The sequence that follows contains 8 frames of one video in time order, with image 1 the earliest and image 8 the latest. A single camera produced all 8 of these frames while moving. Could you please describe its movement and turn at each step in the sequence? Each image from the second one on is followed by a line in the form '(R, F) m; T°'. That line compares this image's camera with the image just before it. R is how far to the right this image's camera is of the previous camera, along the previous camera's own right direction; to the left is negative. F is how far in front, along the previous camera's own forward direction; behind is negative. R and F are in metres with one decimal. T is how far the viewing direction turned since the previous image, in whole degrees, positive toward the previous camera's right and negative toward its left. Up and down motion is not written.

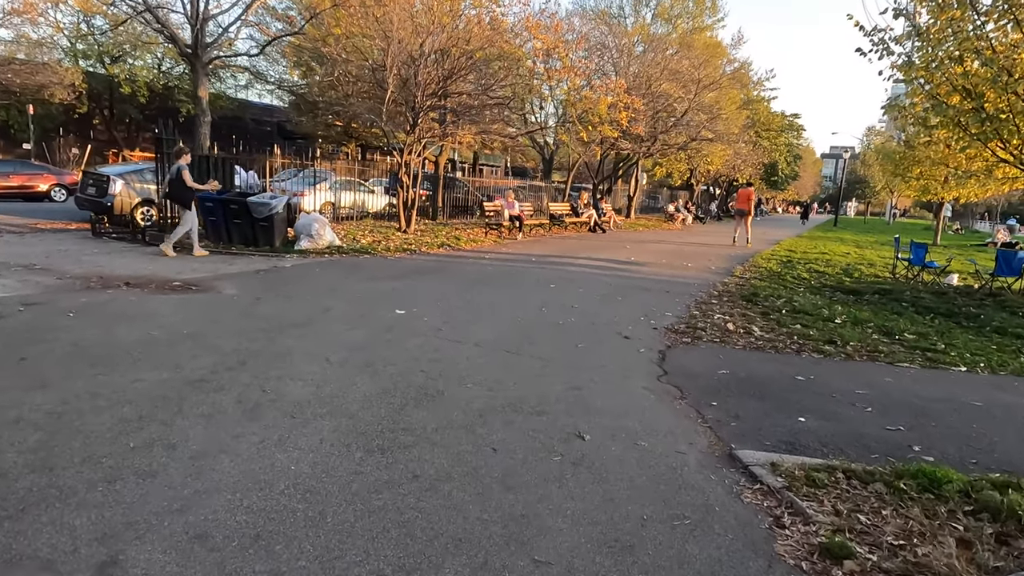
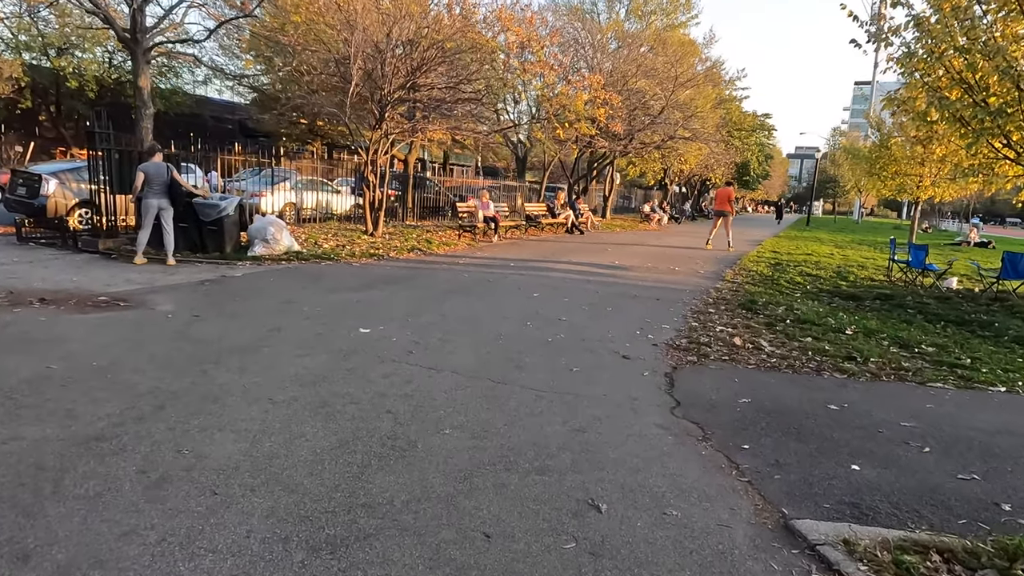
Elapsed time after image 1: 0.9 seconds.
(-0.1, +1.0) m; +3°
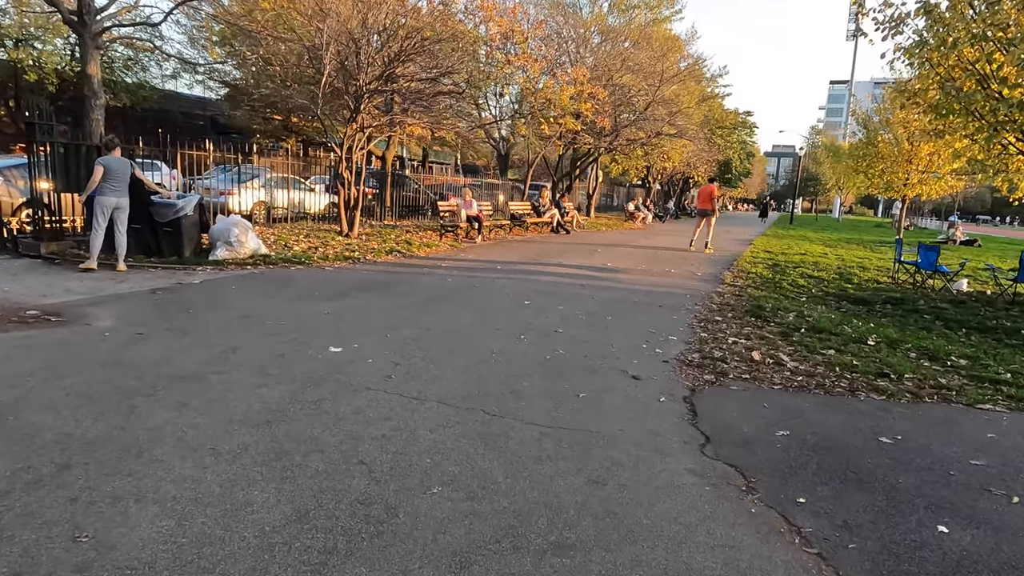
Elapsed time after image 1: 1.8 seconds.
(-0.1, +0.8) m; +2°
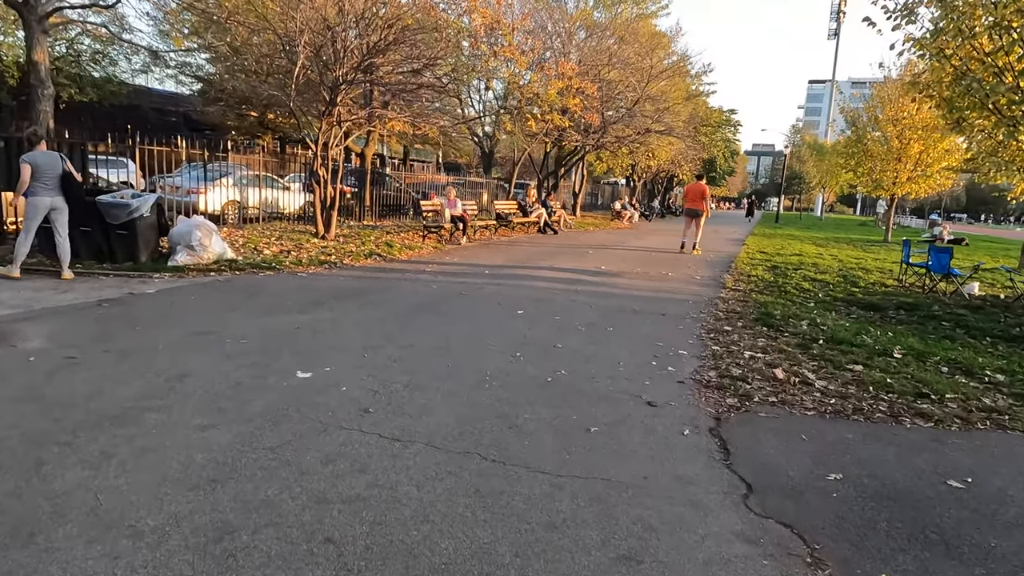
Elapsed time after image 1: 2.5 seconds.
(-0.1, +0.7) m; +2°
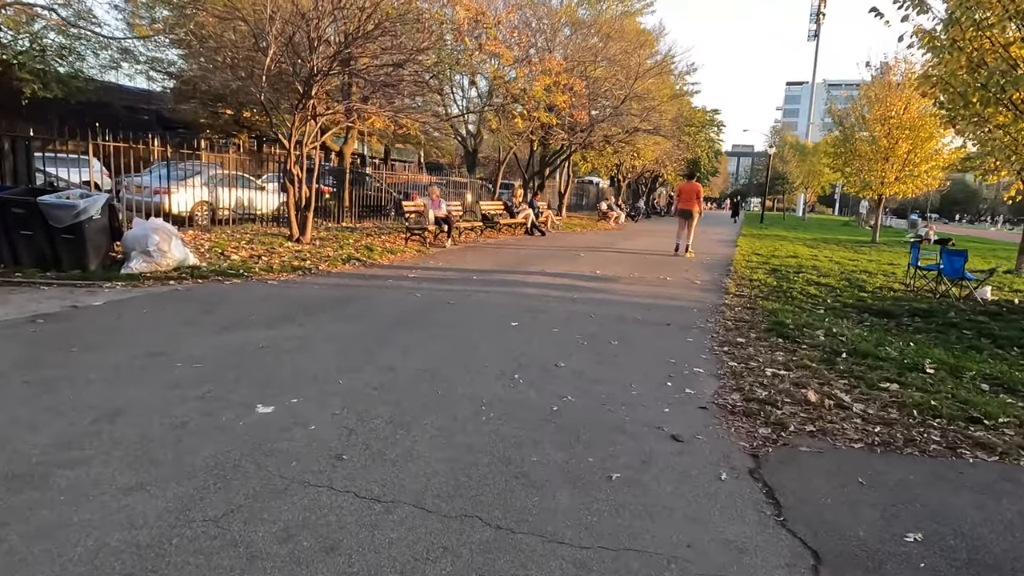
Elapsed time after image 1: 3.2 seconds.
(-0.1, +0.7) m; +2°
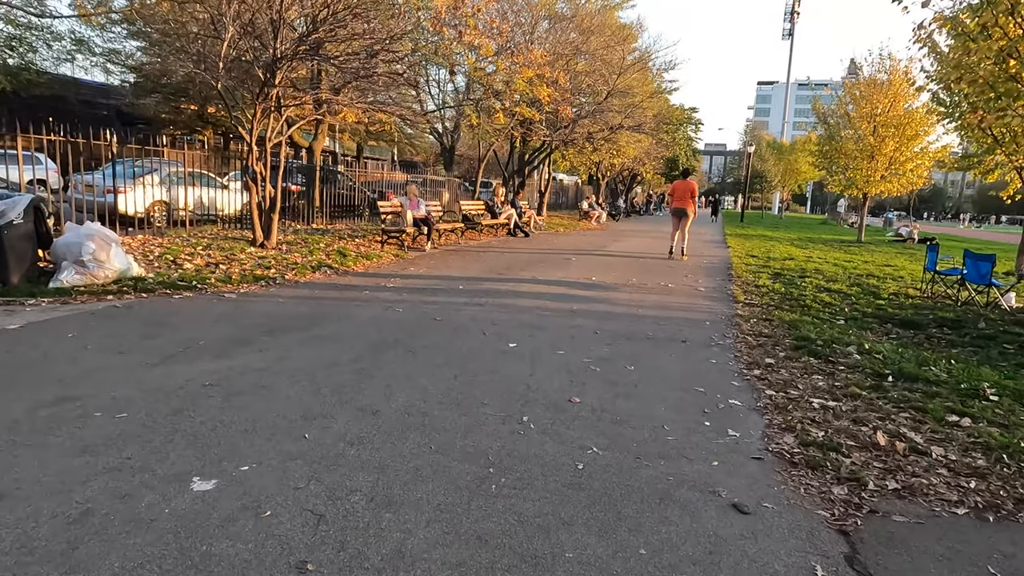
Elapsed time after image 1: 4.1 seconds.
(-0.2, +1.0) m; +2°
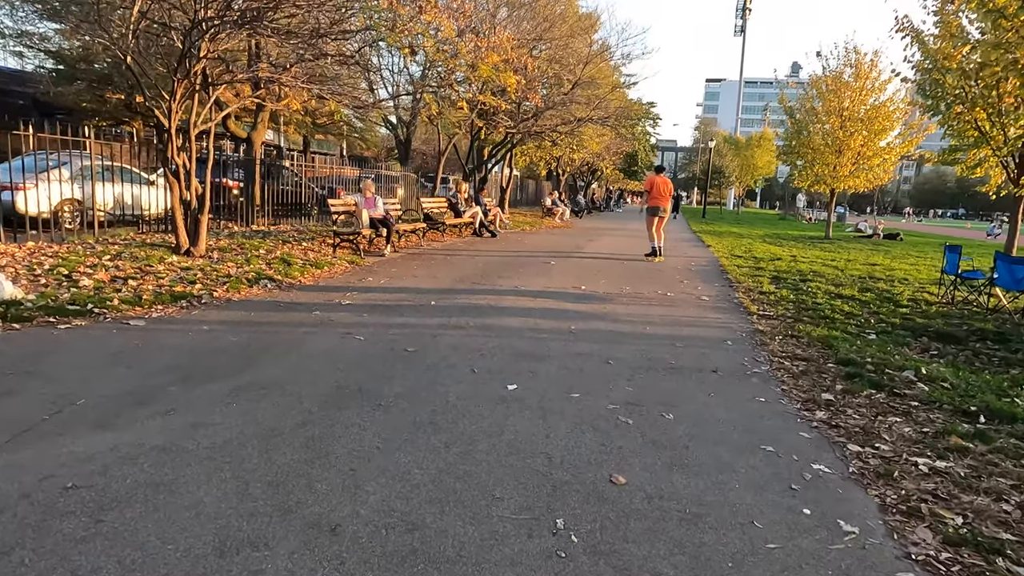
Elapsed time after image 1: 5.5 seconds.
(-0.3, +1.4) m; +4°
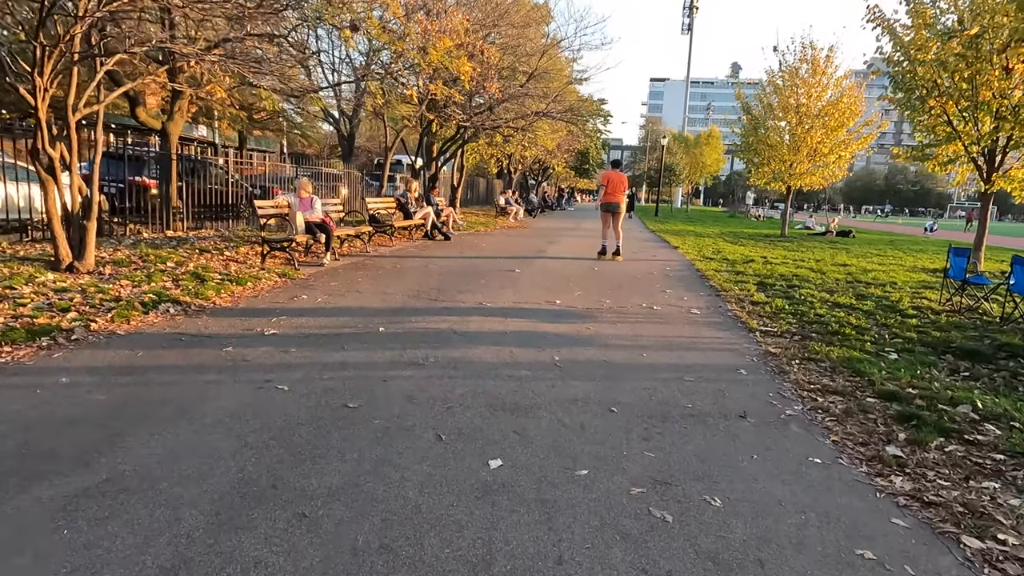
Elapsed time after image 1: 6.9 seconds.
(-0.2, +1.3) m; +5°
